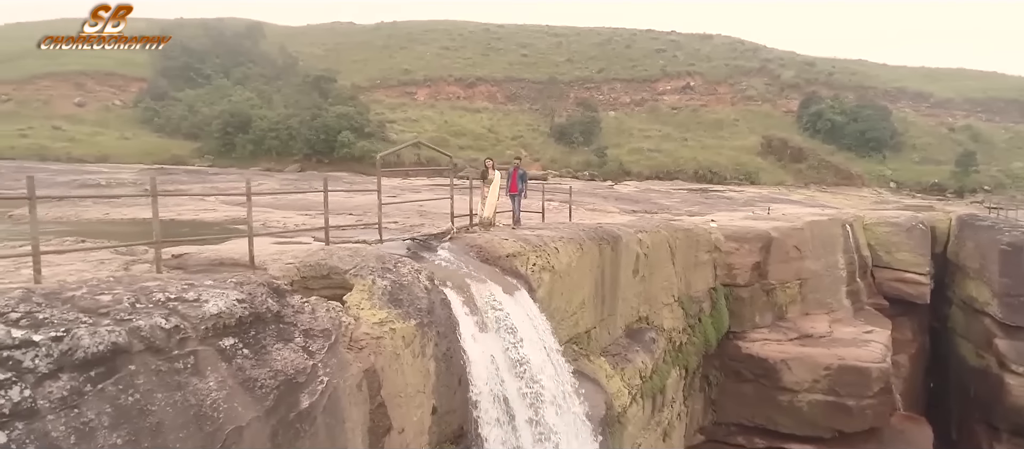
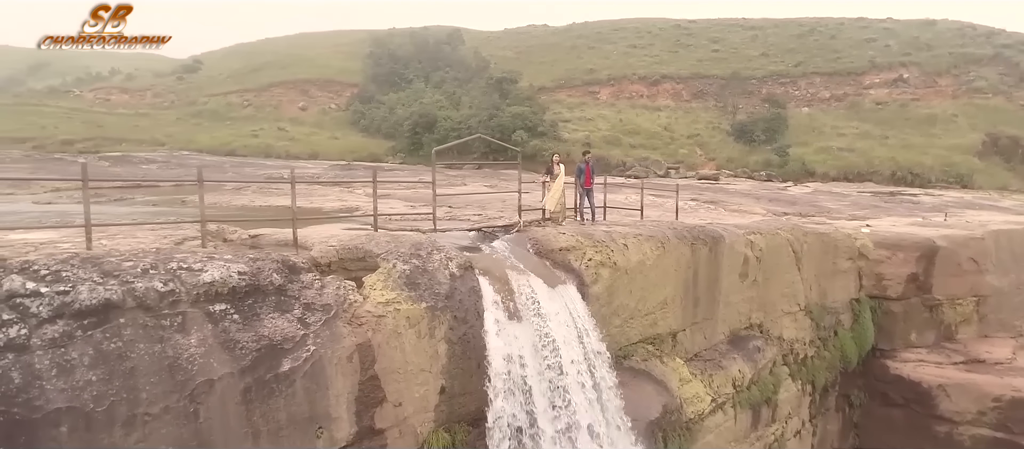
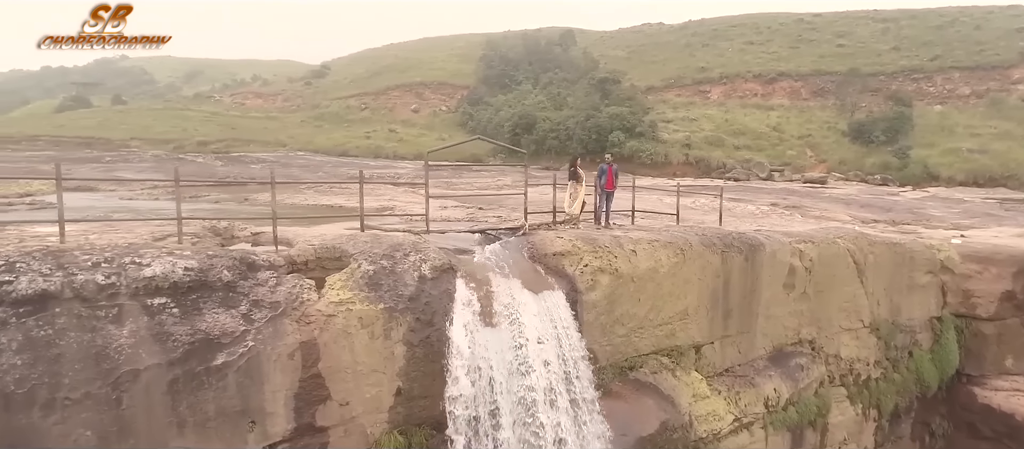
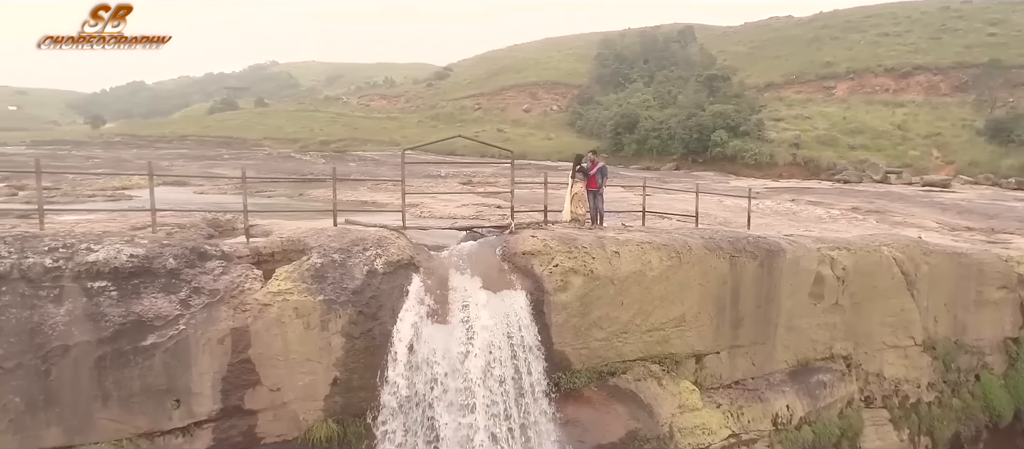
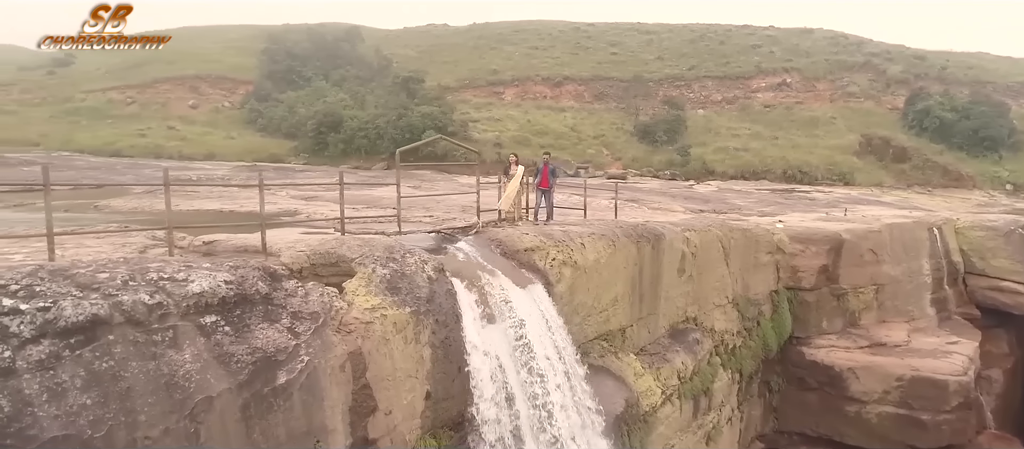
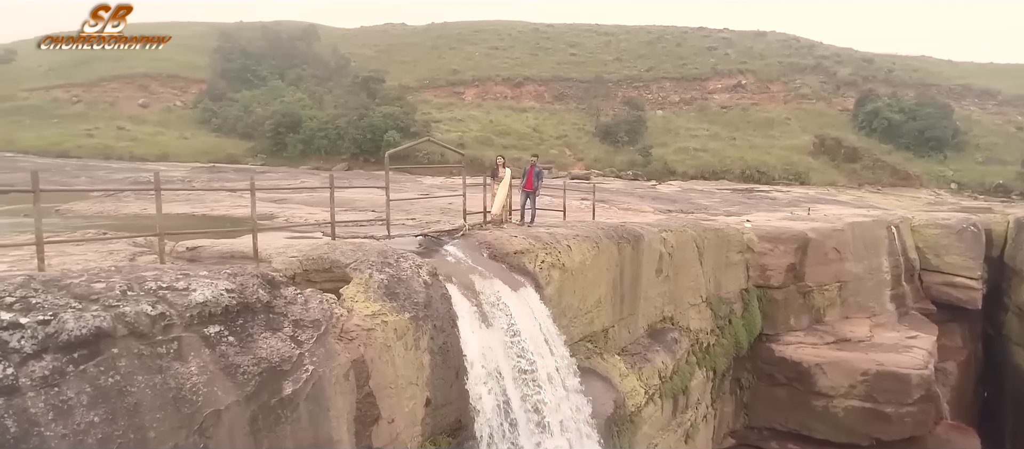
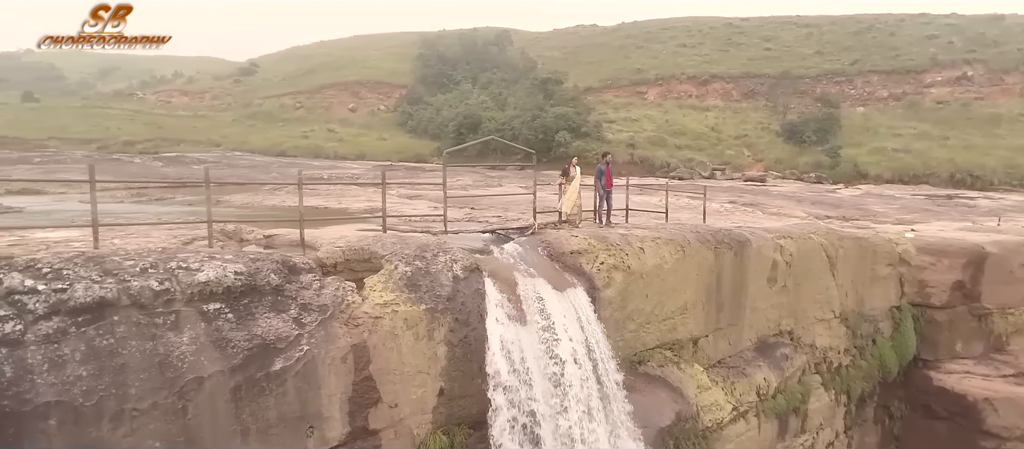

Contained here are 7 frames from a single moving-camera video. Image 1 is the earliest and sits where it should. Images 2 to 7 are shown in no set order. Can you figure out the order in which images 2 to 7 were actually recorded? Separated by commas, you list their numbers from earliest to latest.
6, 5, 2, 7, 3, 4
